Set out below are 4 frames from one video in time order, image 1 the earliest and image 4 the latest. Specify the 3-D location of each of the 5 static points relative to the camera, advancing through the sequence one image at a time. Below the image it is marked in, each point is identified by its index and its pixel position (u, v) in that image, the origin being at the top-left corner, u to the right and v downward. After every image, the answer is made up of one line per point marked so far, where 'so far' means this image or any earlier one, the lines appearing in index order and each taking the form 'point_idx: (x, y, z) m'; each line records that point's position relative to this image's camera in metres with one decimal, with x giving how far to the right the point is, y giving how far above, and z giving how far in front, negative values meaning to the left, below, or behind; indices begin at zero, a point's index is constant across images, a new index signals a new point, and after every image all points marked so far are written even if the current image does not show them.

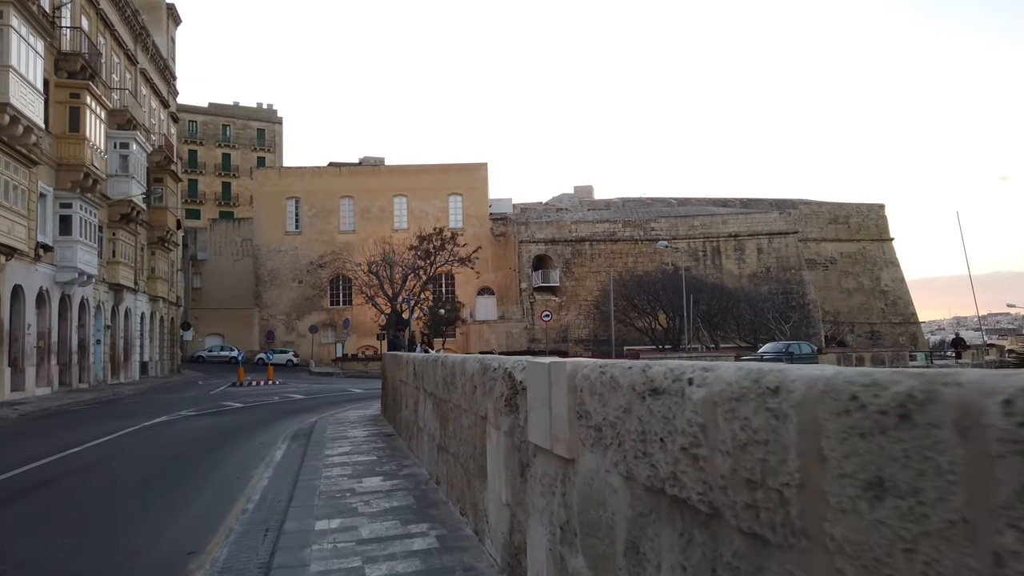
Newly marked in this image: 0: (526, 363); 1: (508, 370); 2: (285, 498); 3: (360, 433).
0: (+0.1, -0.5, +4.5) m
1: (0.0, -0.5, +4.9) m
2: (-2.5, -2.3, +8.4) m
3: (-2.7, -2.6, +13.7) m
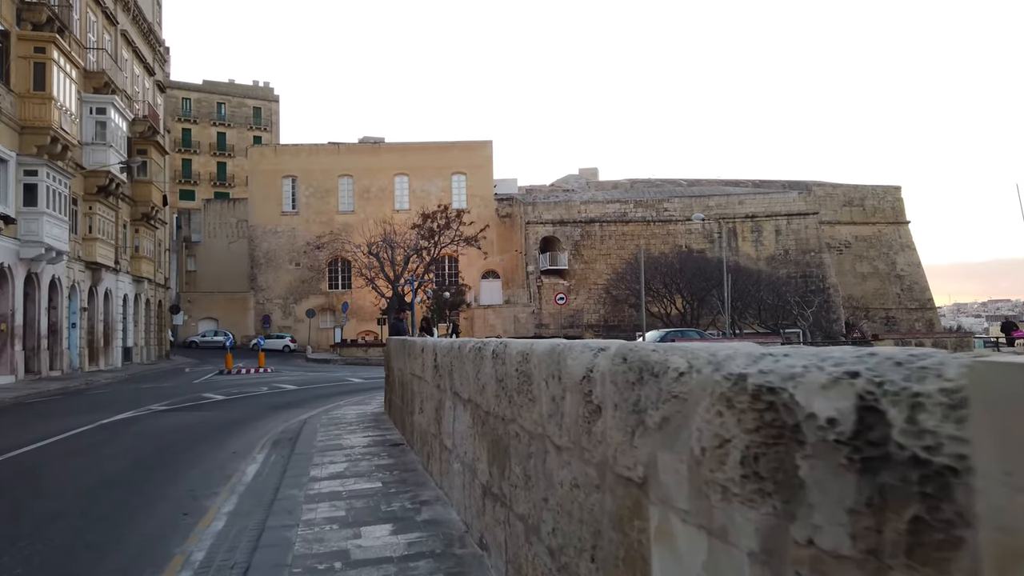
0: (+0.7, -0.2, +1.5) m
1: (+0.6, -0.2, +1.8) m
2: (-1.9, -1.9, +5.4) m
3: (-2.1, -2.1, +10.7) m
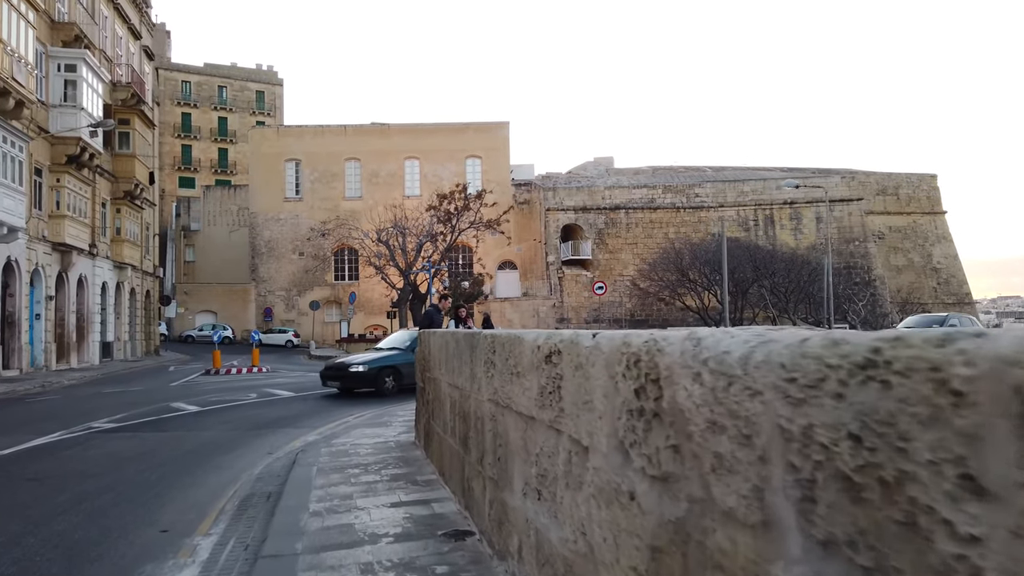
0: (+1.7, +0.1, -3.3) m
1: (+1.6, +0.1, -3.0) m
2: (-0.8, -1.6, +0.6) m
3: (-1.0, -1.7, +5.9) m
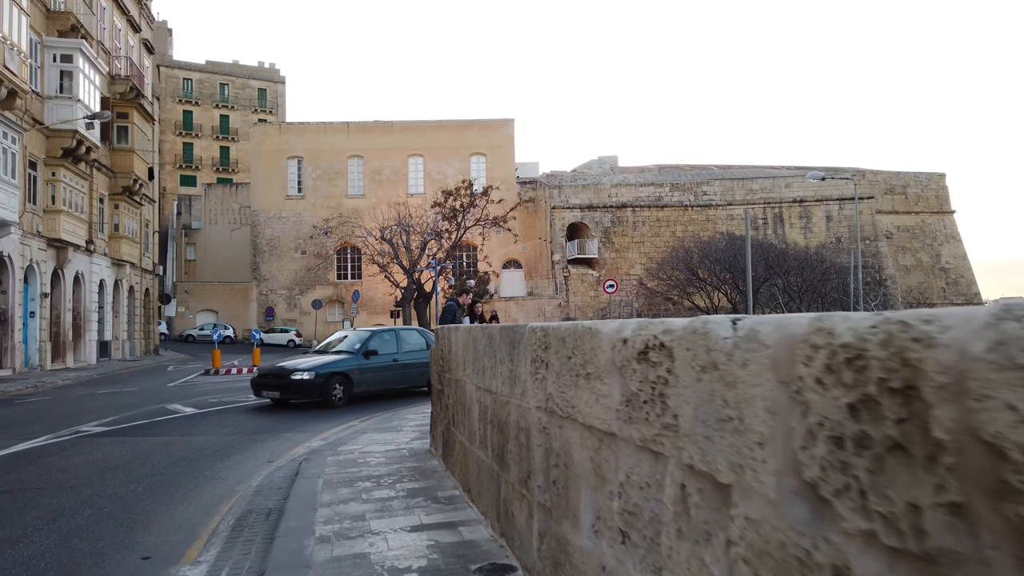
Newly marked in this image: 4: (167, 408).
0: (+2.0, +0.2, -4.3) m
1: (+1.9, +0.2, -3.9) m
2: (-0.5, -1.5, -0.3) m
3: (-0.7, -1.6, +5.0) m
4: (-6.9, -2.4, +15.3) m
